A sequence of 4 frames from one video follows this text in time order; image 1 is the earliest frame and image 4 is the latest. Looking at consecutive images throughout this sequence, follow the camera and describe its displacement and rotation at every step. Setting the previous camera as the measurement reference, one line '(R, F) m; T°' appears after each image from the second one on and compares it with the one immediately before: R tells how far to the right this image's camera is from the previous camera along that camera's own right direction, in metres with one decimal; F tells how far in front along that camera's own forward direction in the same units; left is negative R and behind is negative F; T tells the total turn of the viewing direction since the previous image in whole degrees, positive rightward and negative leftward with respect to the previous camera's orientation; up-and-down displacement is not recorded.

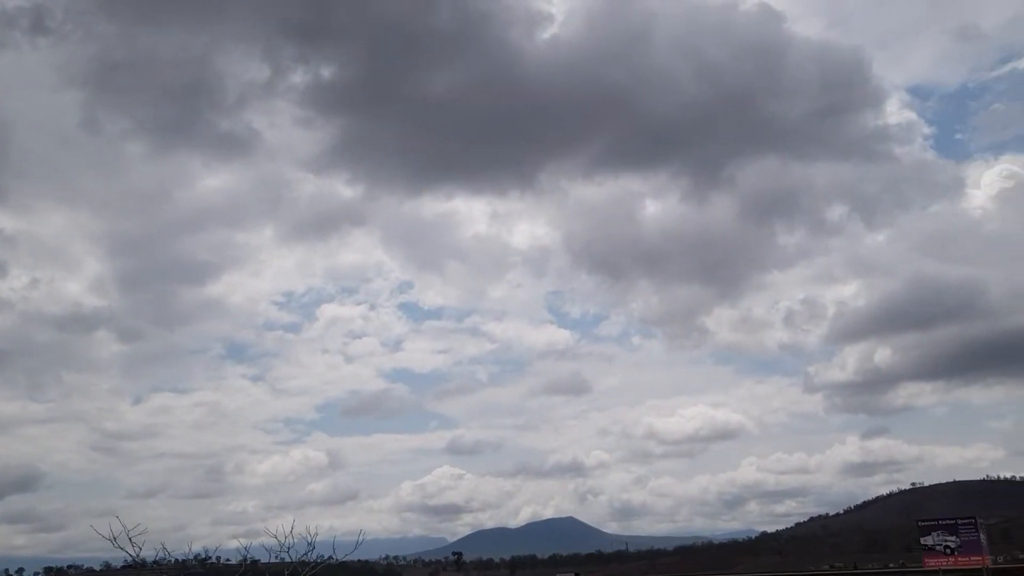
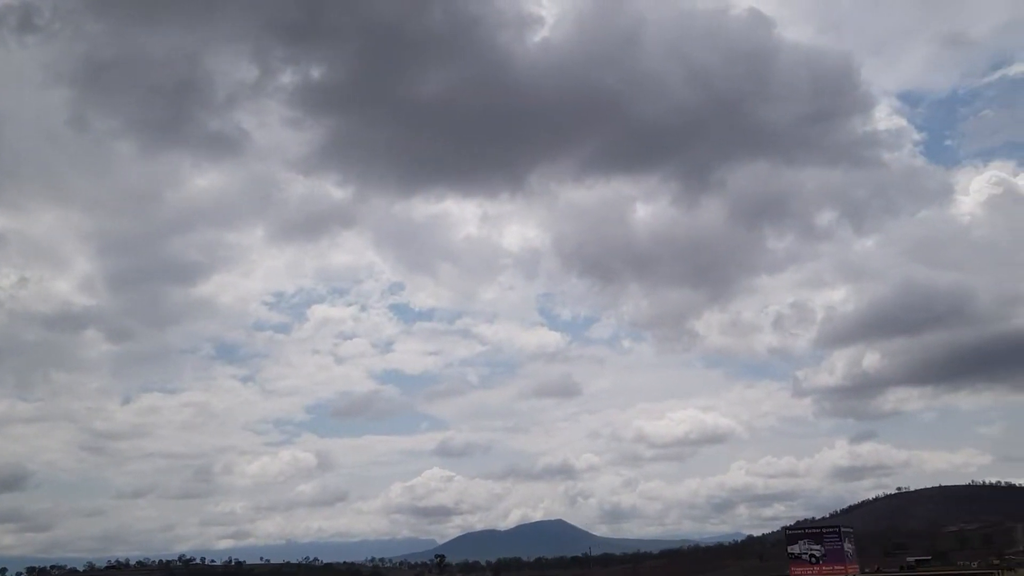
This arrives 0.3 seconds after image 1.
(+2.5, -0.1) m; +1°
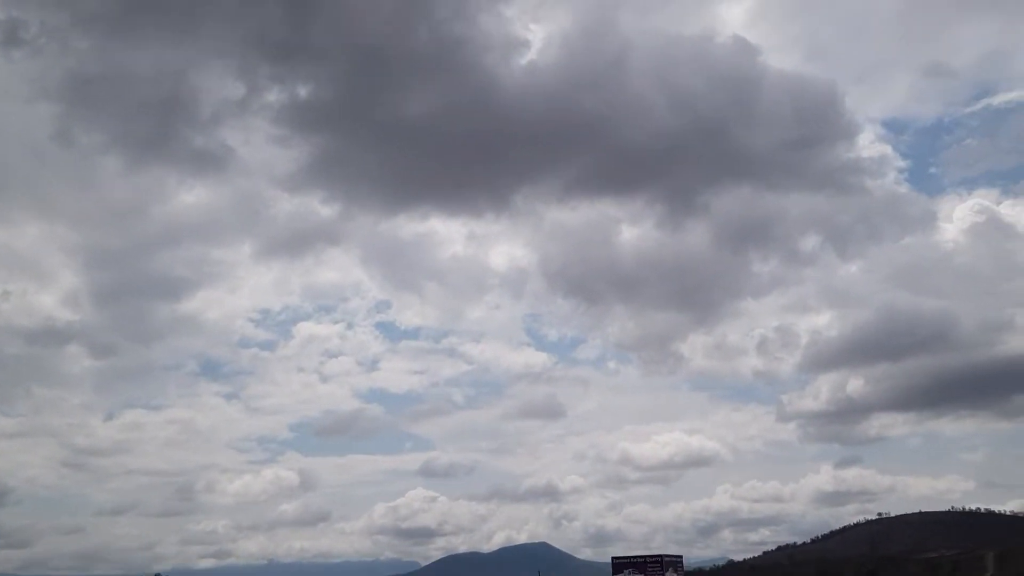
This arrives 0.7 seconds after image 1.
(+4.3, -0.1) m; +1°
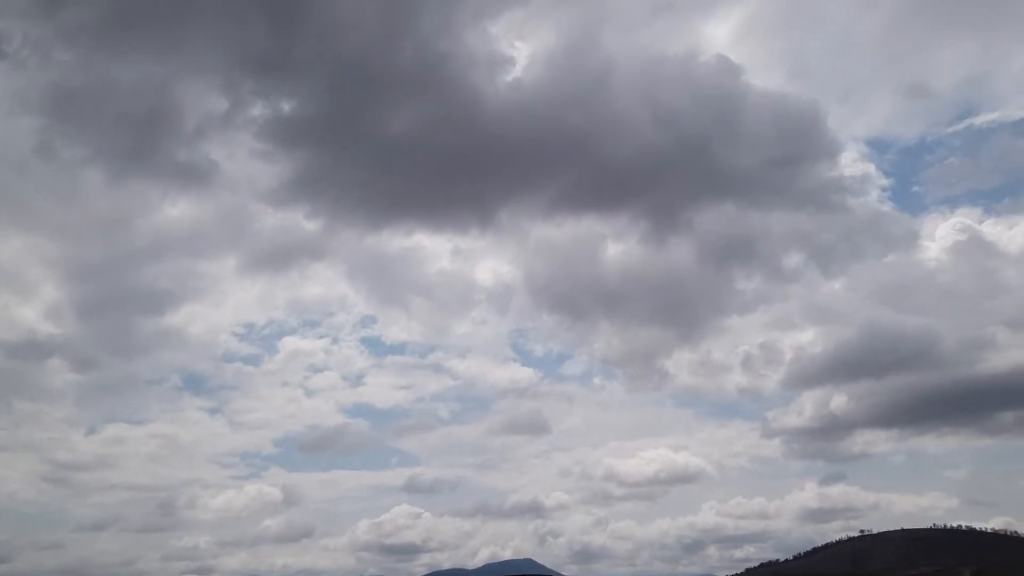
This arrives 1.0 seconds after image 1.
(+2.7, -0.2) m; +1°
